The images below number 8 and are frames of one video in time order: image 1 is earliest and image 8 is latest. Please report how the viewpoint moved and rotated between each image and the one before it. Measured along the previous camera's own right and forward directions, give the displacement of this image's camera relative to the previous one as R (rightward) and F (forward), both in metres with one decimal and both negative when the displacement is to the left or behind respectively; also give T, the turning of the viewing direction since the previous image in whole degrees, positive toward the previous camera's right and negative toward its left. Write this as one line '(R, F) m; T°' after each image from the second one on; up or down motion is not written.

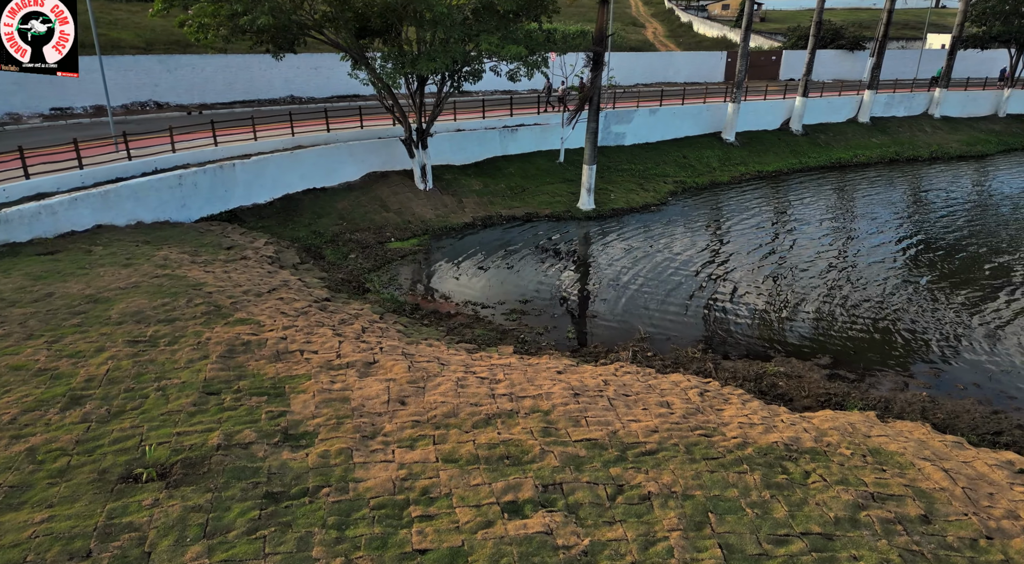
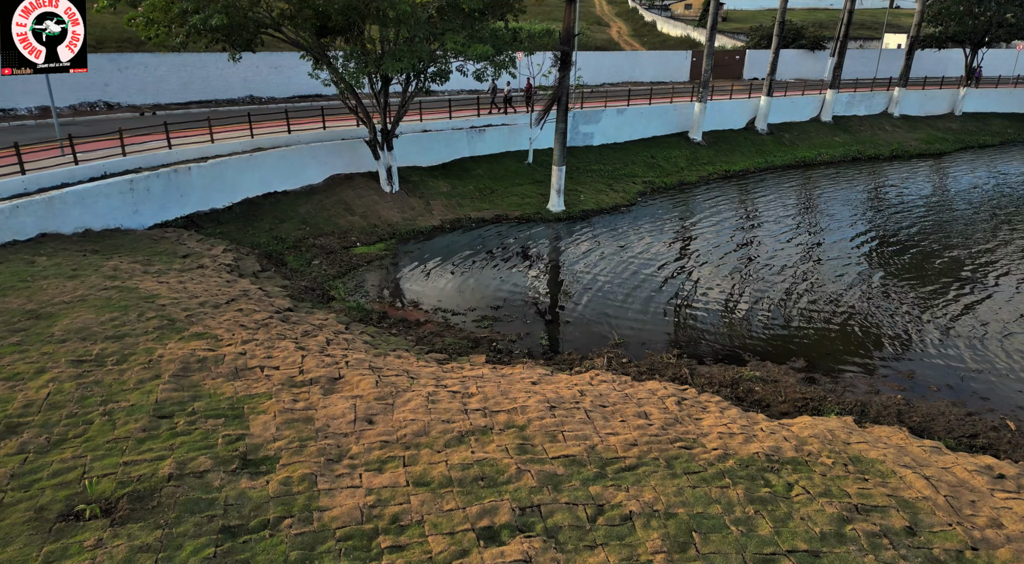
(0.0, +0.4) m; +3°
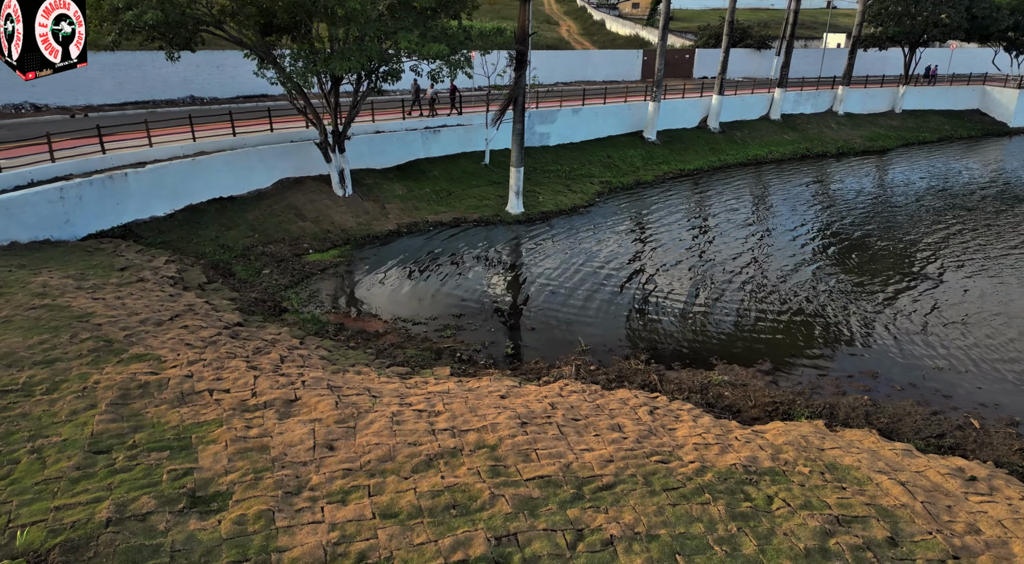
(-0.1, +0.4) m; +4°
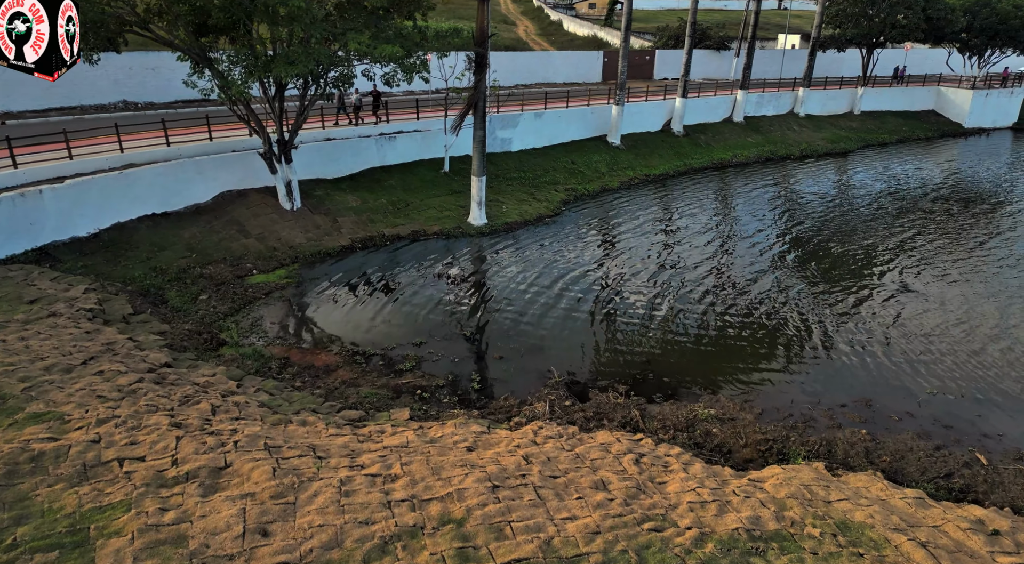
(0.0, +1.1) m; +3°
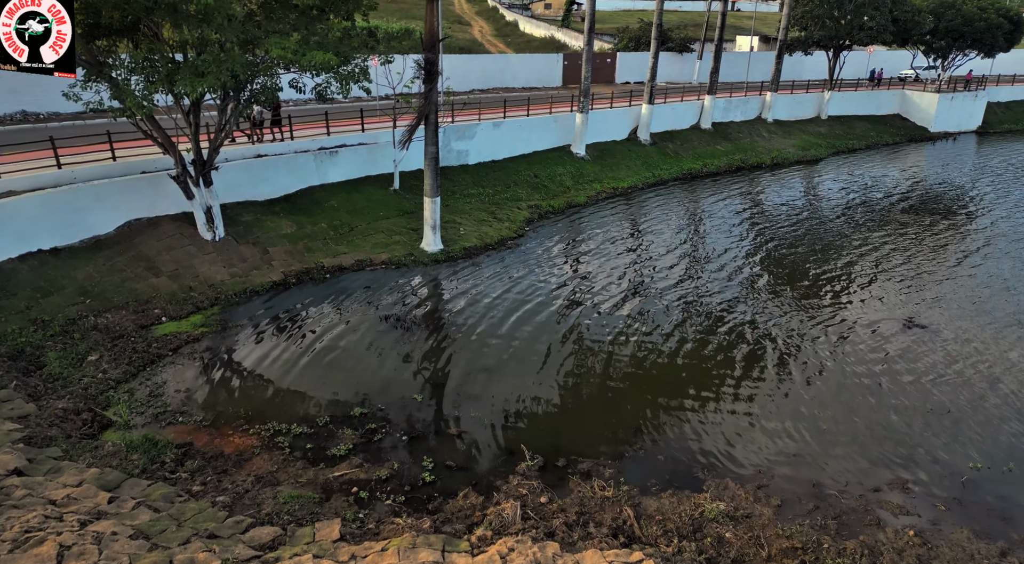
(0.0, +2.2) m; +3°
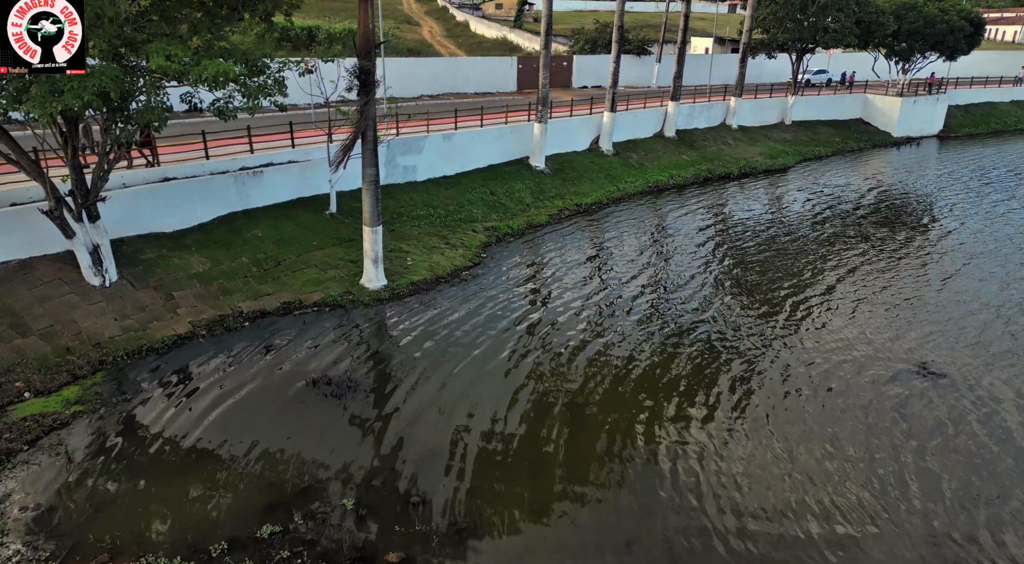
(+0.1, +2.3) m; +4°
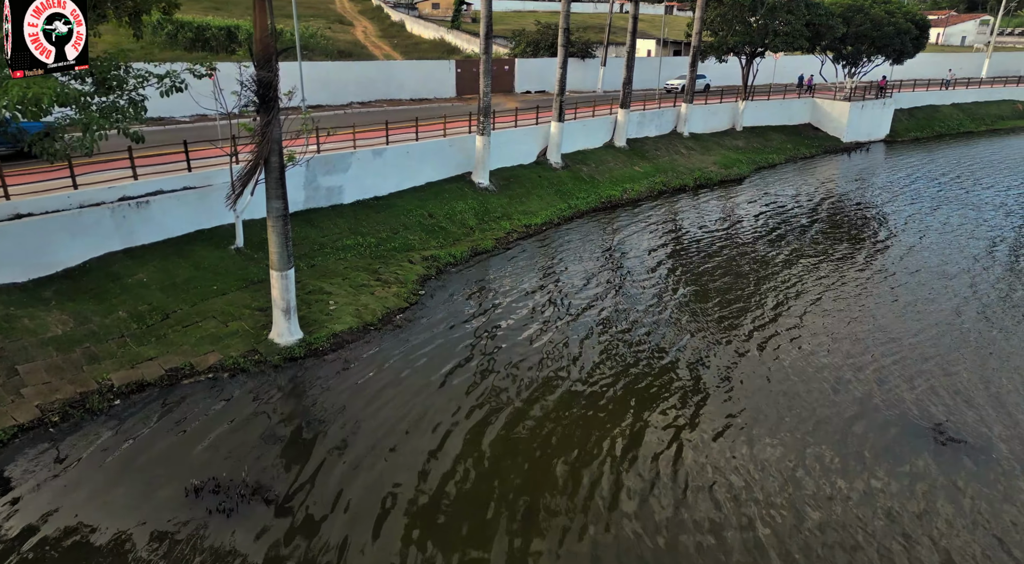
(+0.1, +2.4) m; +5°
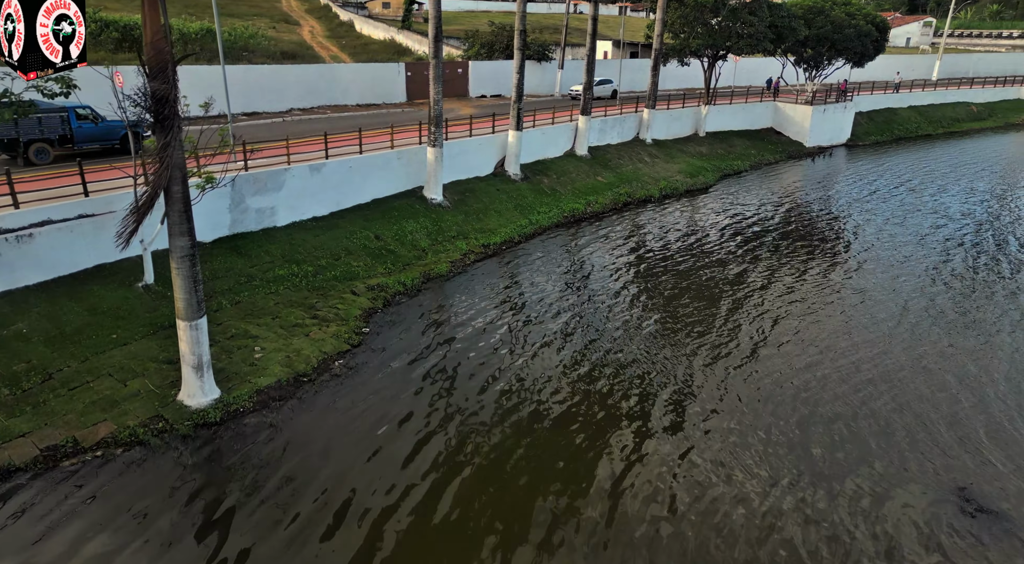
(+0.1, +1.8) m; +3°
